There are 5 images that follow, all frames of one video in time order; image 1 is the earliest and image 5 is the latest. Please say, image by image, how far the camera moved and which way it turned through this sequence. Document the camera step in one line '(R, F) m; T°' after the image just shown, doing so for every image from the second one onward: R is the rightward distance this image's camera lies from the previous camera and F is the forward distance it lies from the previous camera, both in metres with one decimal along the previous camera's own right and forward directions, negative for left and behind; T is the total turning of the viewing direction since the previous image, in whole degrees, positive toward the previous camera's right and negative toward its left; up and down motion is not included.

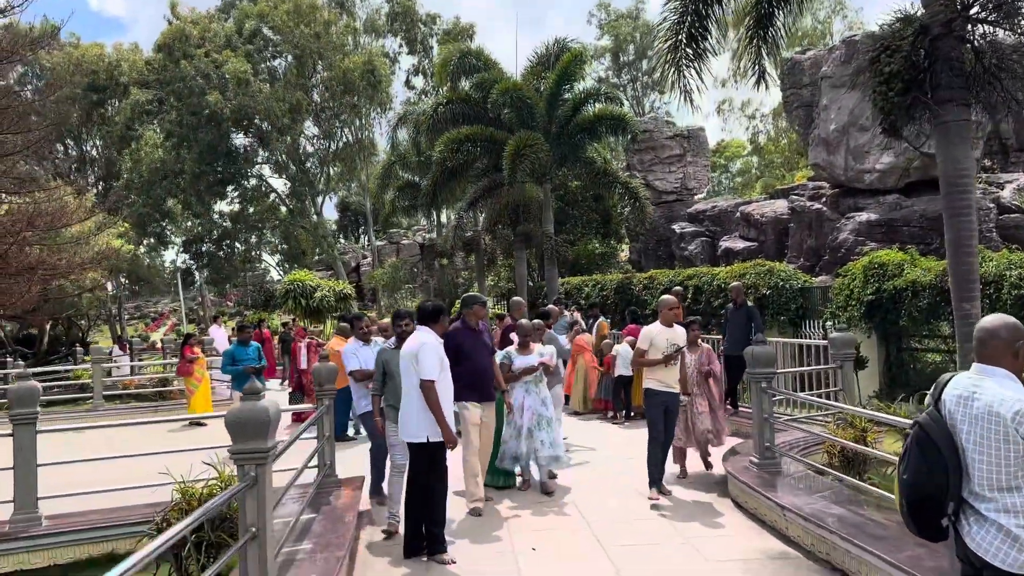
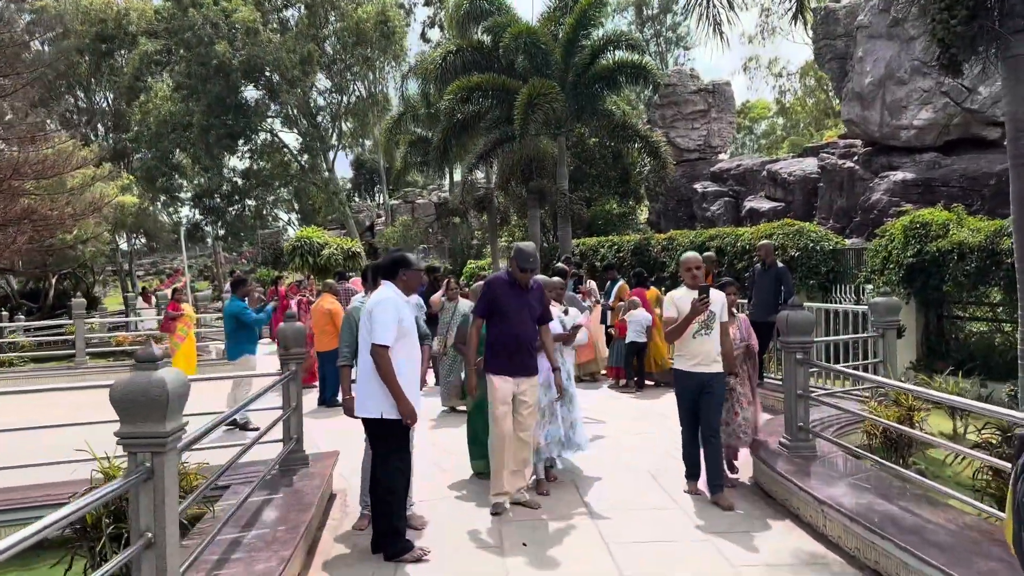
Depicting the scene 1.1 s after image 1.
(+0.1, +0.8) m; -1°
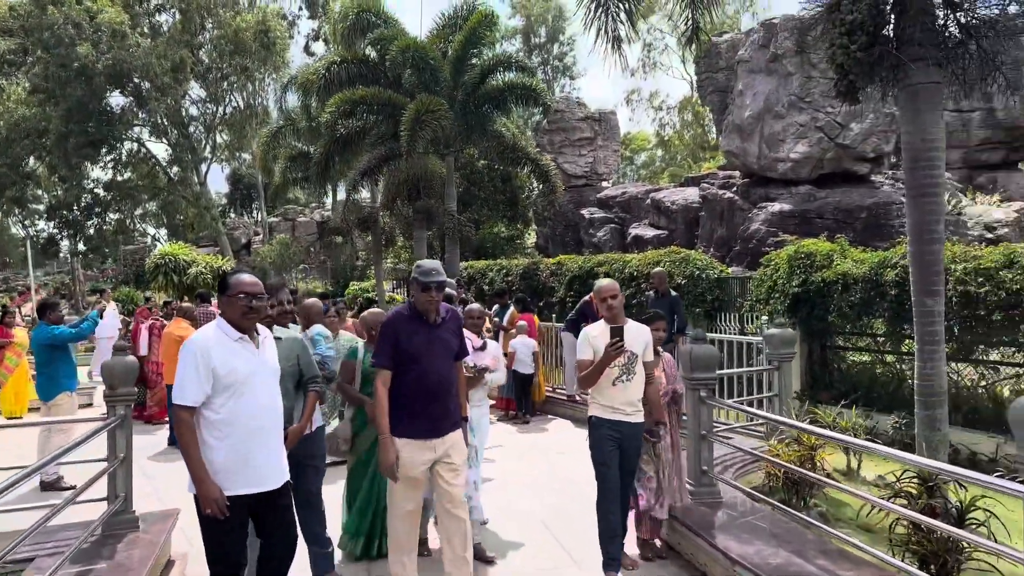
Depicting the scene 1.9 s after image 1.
(0.0, +0.6) m; +8°
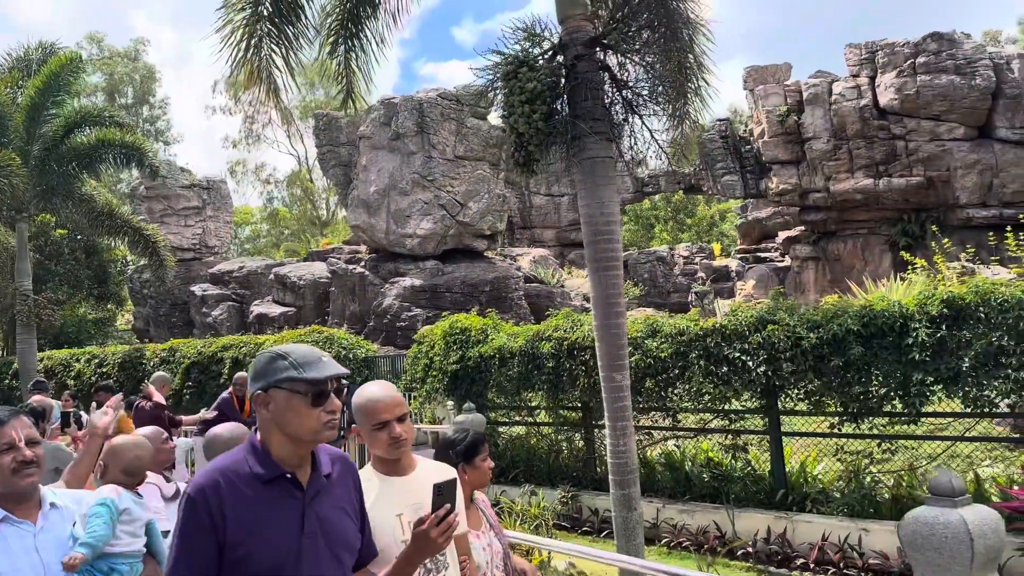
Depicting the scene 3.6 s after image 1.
(-0.3, +1.0) m; +28°
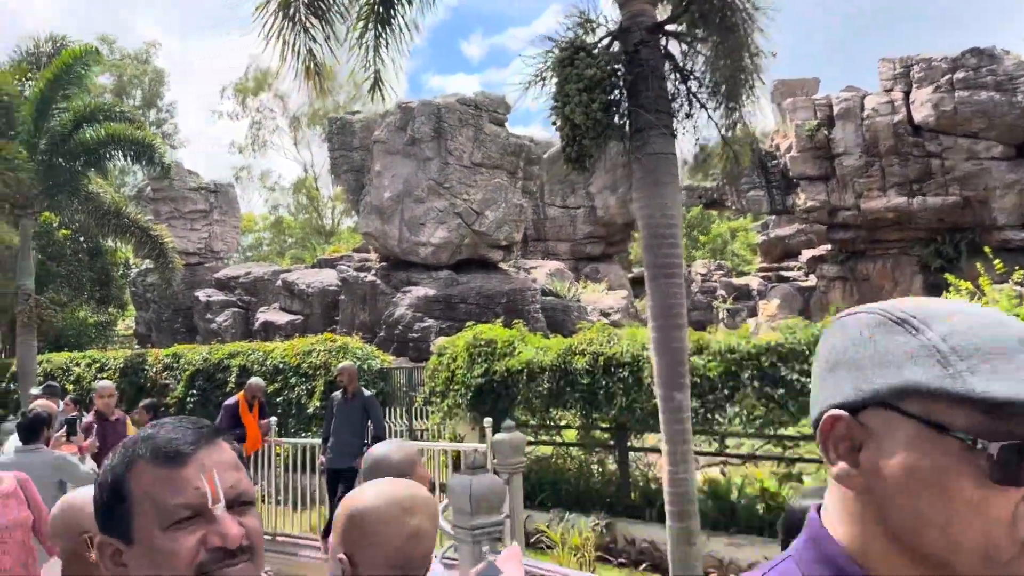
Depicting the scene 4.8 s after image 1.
(-0.3, +0.5) m; 0°
